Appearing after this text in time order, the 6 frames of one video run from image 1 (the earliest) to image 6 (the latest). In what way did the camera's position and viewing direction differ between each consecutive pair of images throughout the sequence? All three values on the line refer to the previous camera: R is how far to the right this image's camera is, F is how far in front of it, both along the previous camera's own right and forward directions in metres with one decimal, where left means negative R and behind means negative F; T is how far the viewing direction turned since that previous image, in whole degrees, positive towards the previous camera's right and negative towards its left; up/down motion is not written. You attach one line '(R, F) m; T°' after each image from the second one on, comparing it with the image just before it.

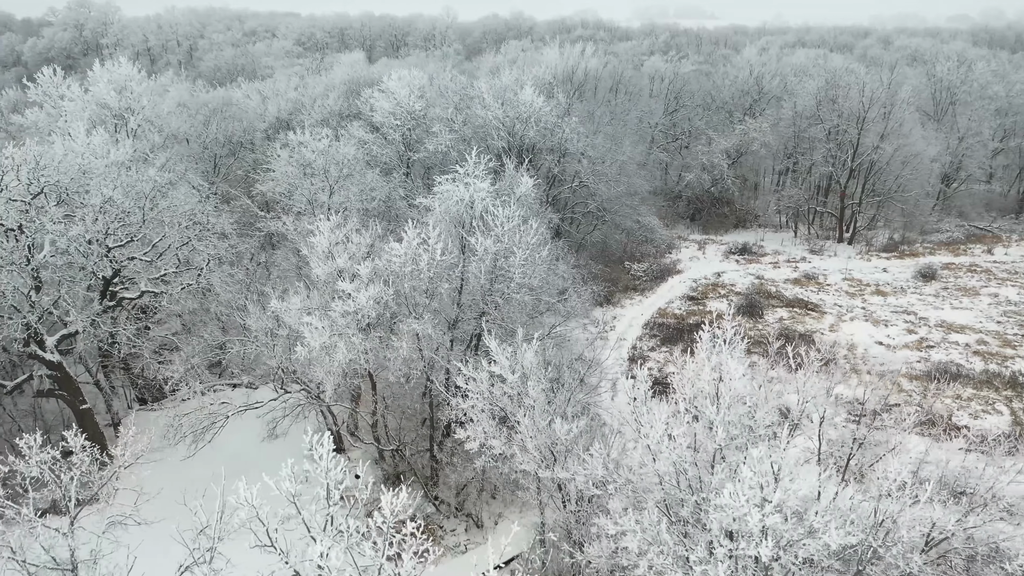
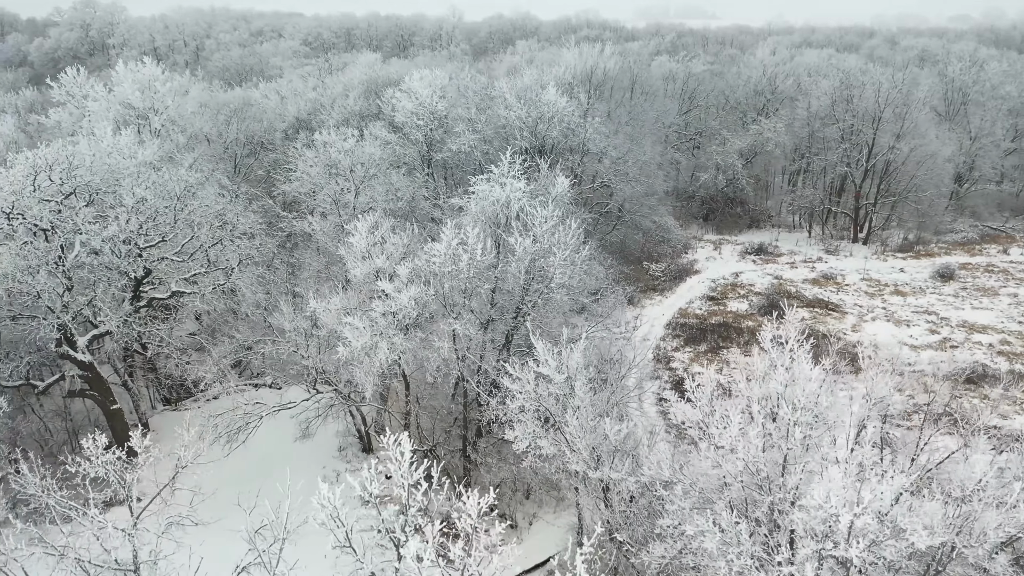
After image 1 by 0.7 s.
(-0.8, 0.0) m; 0°
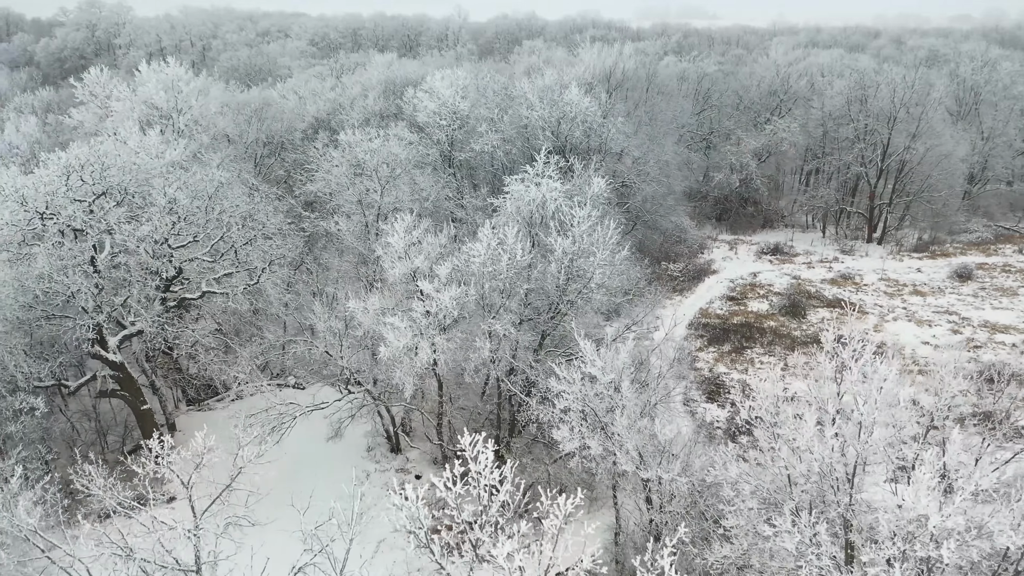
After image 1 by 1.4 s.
(-0.8, 0.0) m; 0°
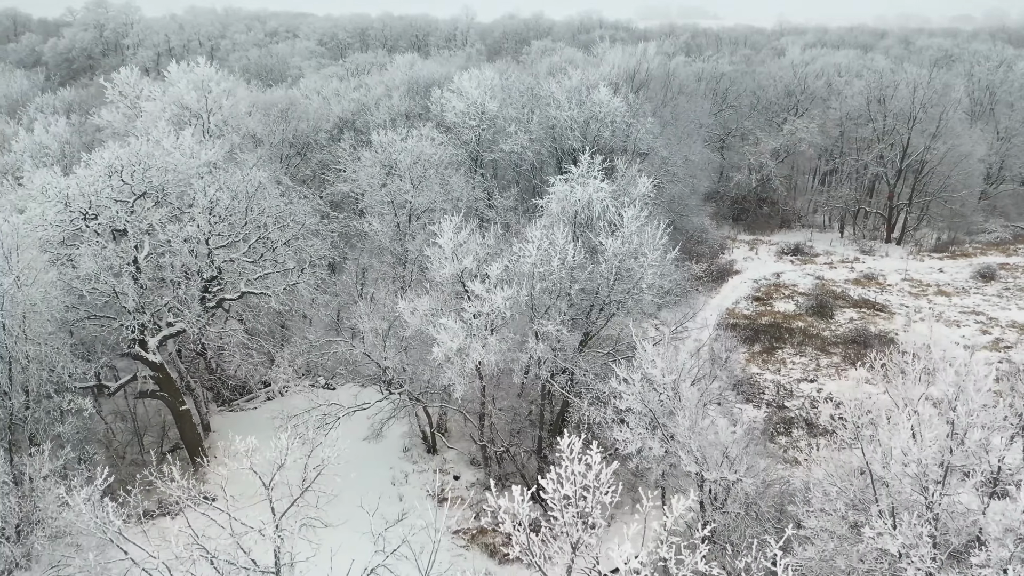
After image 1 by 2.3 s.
(-1.0, 0.0) m; 0°
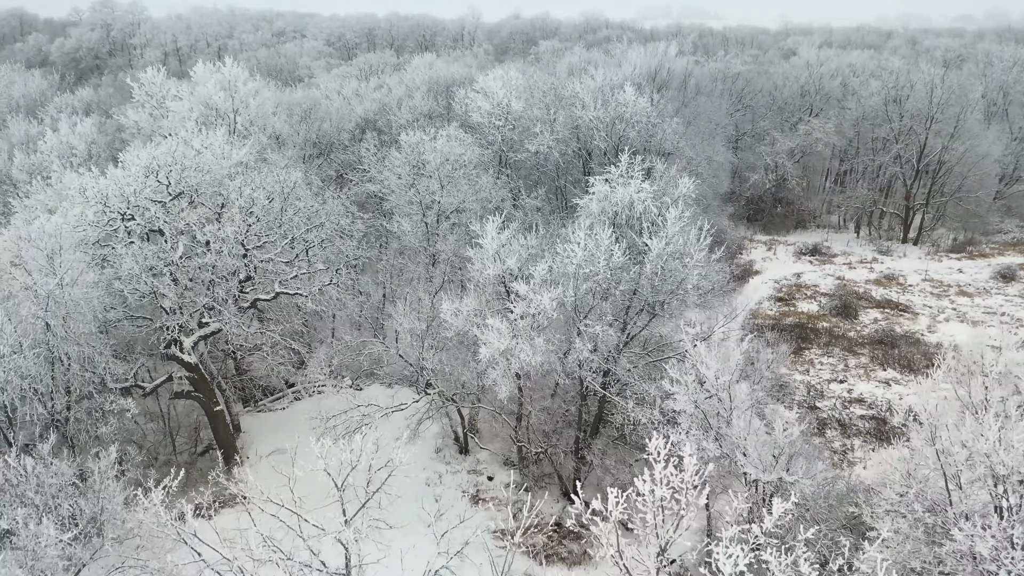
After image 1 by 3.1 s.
(-0.9, 0.0) m; 0°
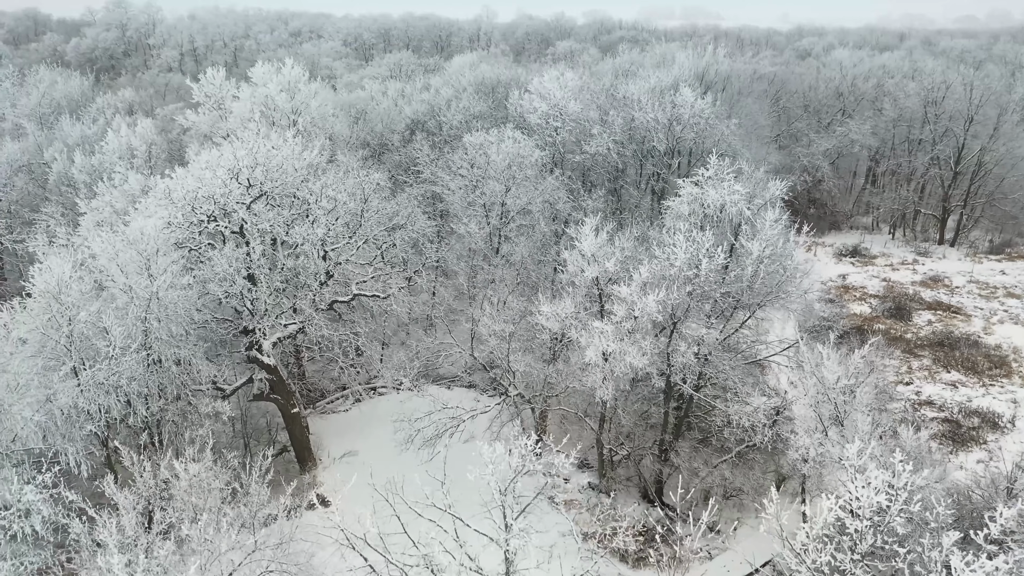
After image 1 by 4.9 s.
(-2.1, 0.0) m; 0°
